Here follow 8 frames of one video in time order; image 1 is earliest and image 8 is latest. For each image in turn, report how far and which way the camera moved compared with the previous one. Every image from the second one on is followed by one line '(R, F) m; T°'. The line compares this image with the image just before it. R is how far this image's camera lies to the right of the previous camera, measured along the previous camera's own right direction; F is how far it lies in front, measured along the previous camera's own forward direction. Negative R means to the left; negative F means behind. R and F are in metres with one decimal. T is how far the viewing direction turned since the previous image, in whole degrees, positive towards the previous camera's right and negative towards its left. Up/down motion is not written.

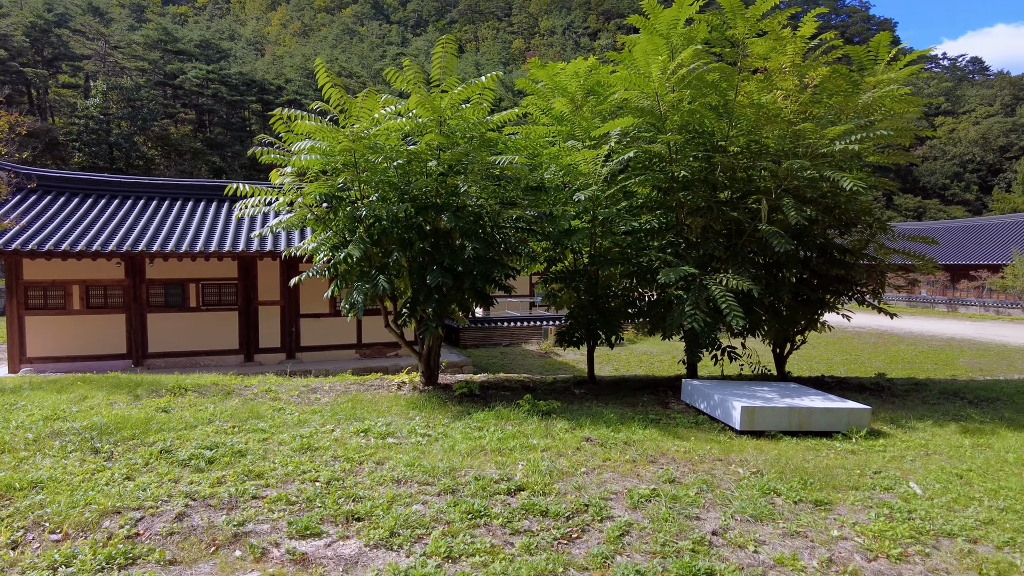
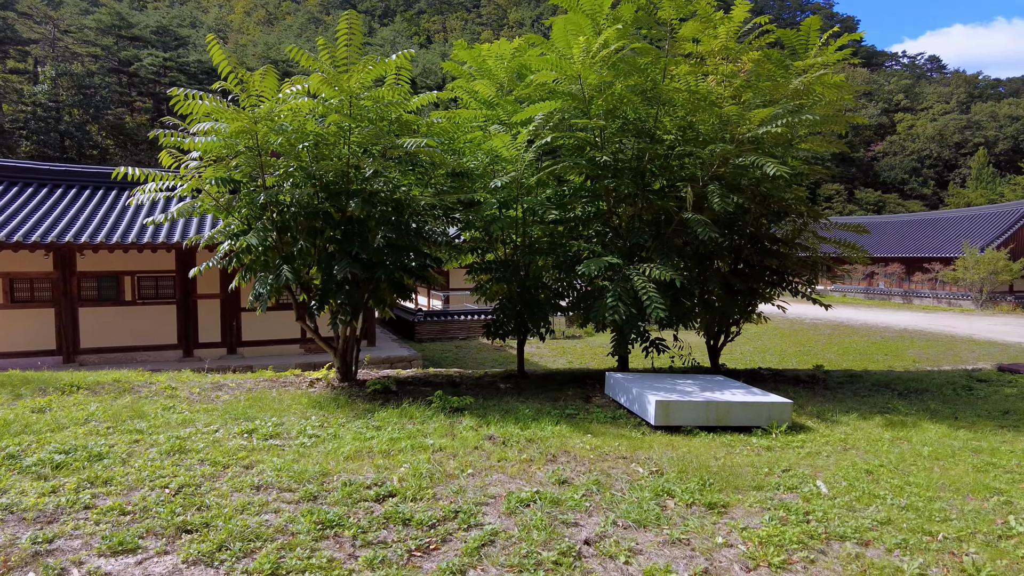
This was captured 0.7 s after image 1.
(+0.4, +0.2) m; +2°
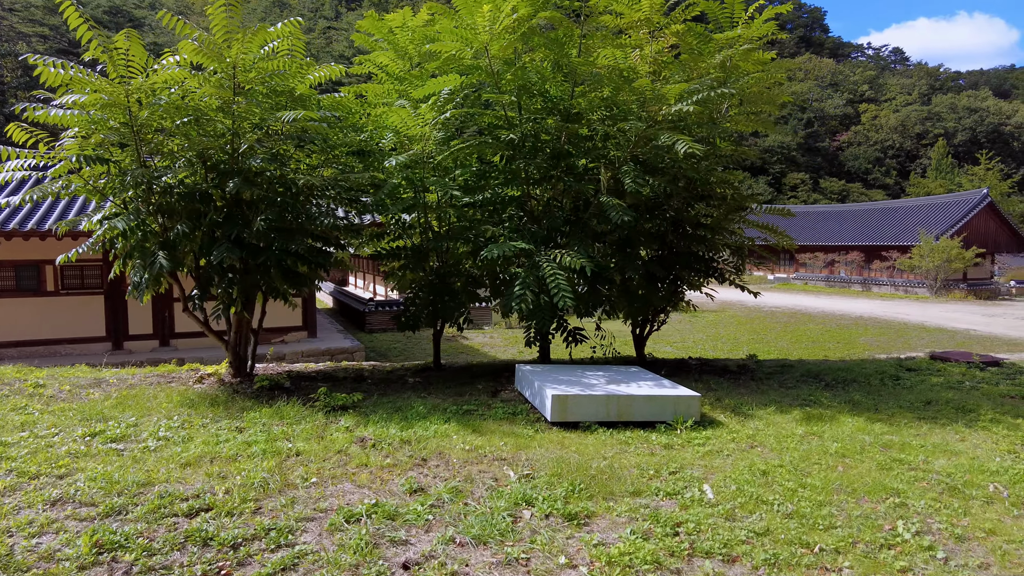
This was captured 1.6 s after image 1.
(+0.5, +0.3) m; +2°
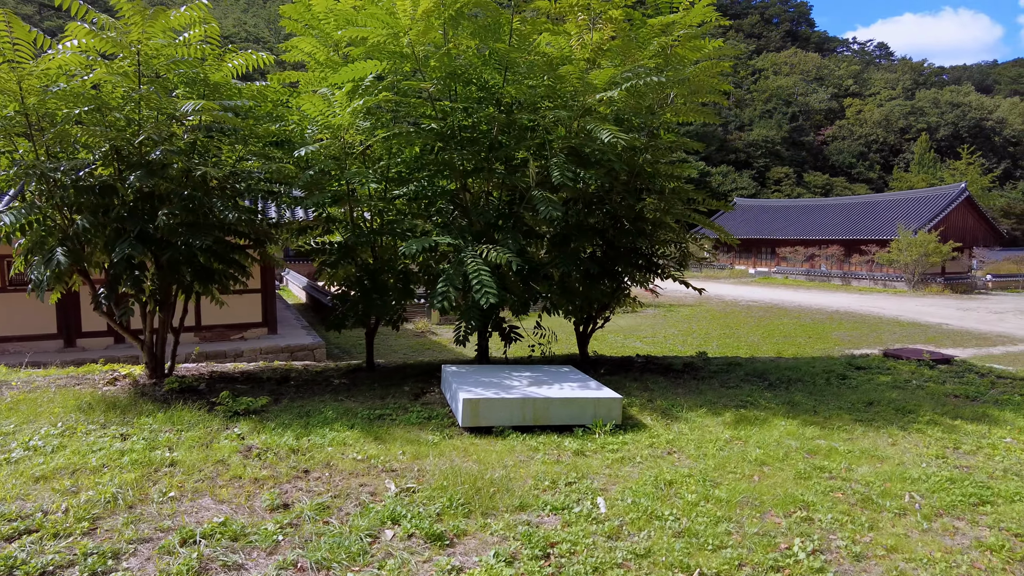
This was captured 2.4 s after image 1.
(+0.4, +0.2) m; +1°
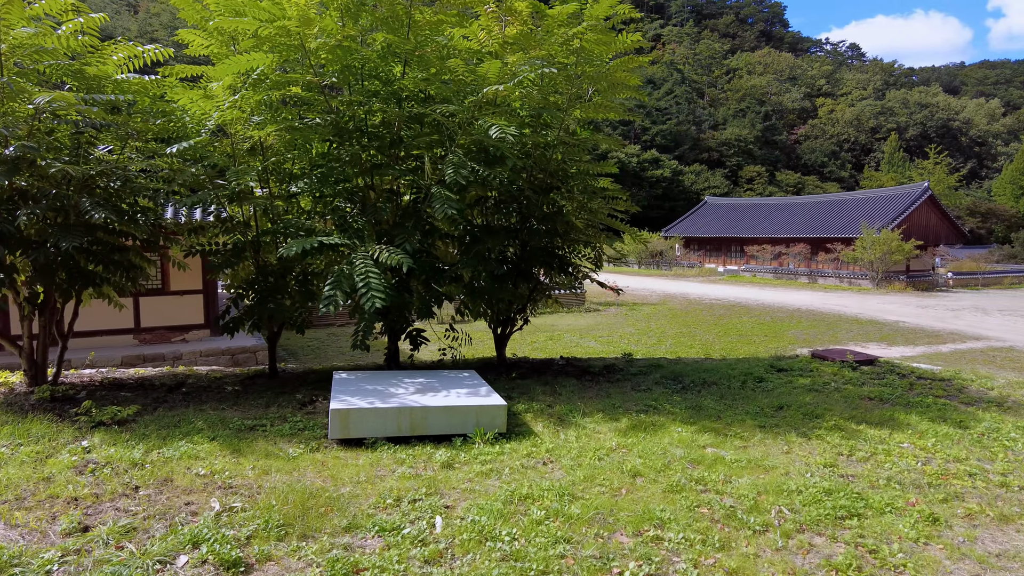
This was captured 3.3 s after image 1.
(+0.6, +0.2) m; +2°
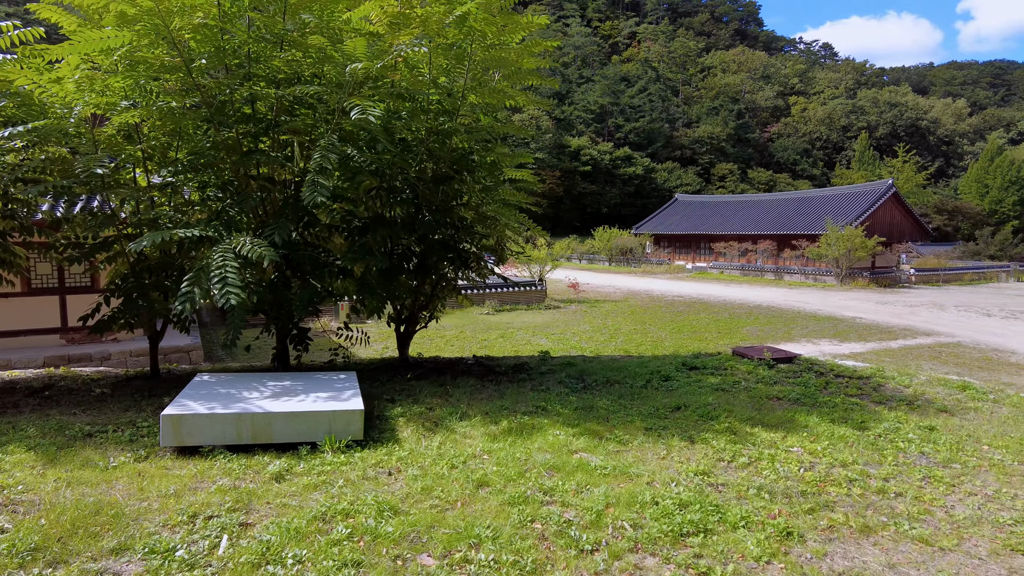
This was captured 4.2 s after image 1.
(+0.6, +0.3) m; +2°
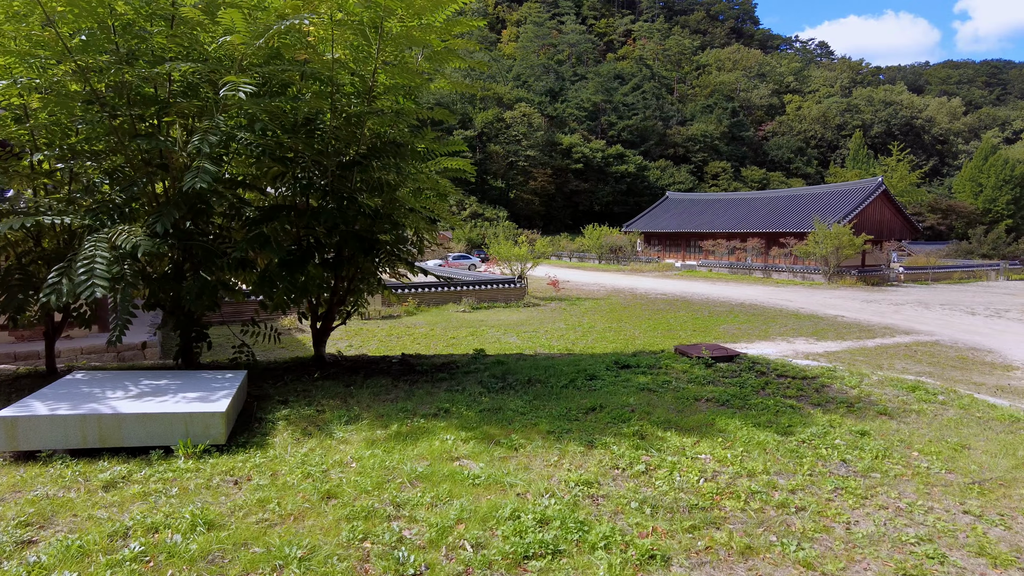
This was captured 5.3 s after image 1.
(+0.6, +0.3) m; 0°
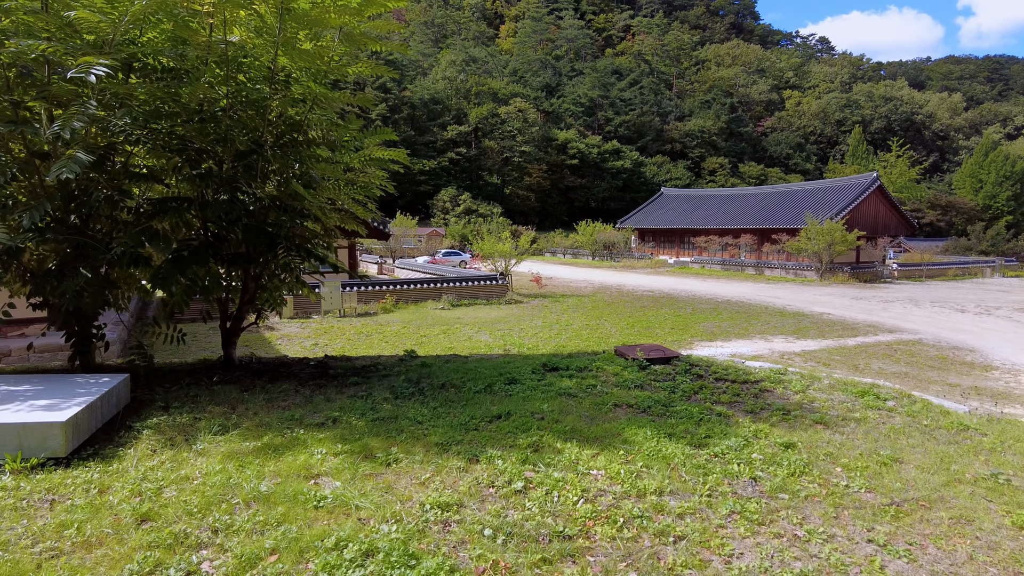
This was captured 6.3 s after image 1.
(+0.6, +0.3) m; 0°
